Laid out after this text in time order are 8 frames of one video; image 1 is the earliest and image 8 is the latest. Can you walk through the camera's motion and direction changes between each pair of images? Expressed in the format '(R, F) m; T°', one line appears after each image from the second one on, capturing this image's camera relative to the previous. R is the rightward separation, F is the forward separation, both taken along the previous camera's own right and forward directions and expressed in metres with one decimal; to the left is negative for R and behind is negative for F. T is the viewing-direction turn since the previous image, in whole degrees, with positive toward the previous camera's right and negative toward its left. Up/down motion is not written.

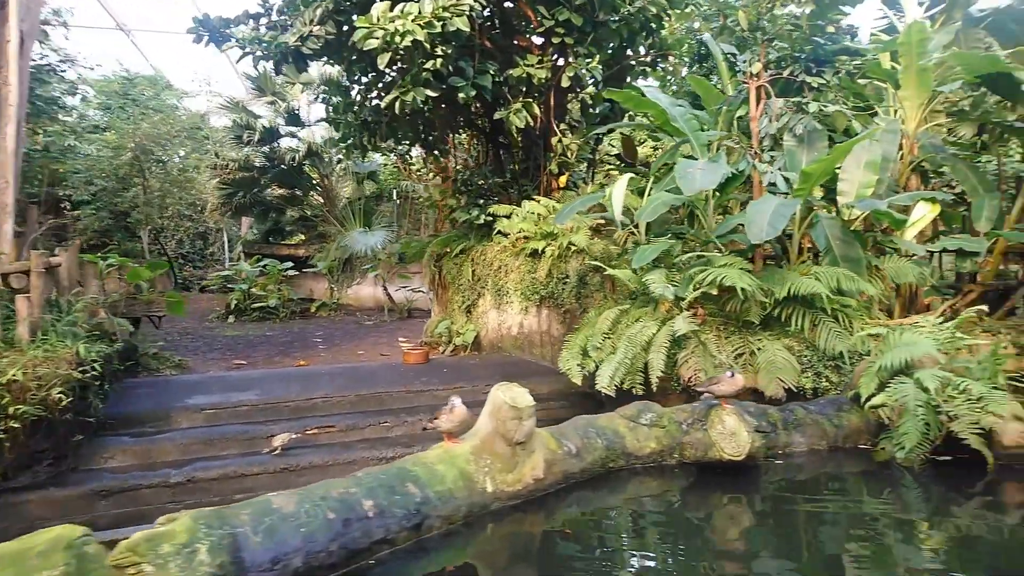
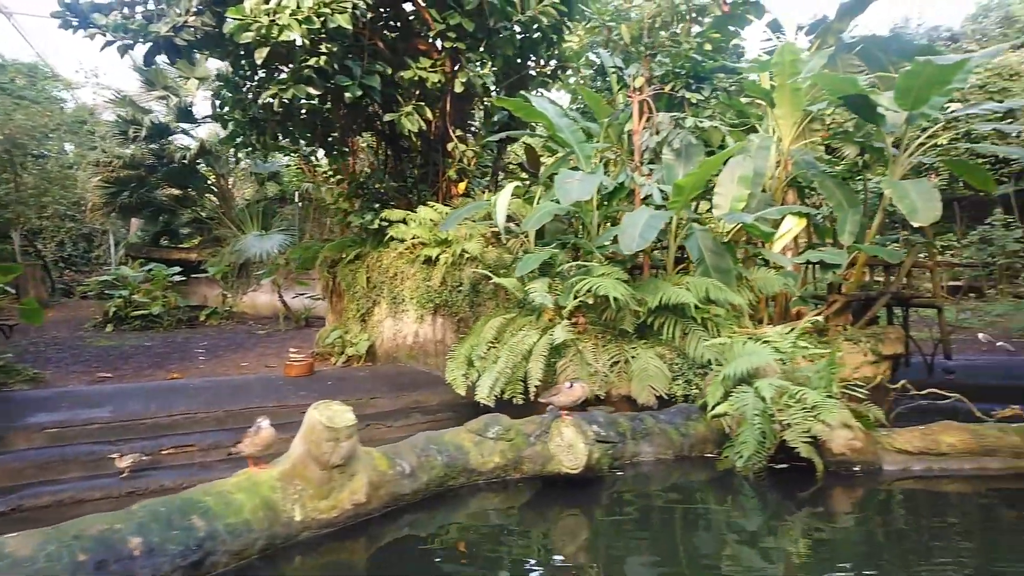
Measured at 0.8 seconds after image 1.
(+0.3, +0.1) m; +7°
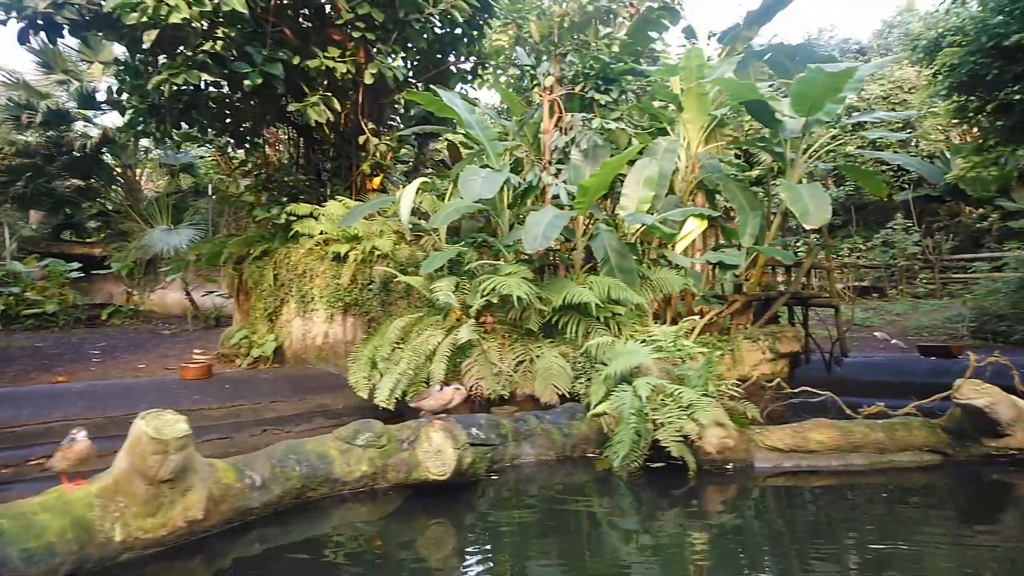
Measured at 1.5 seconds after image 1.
(+0.2, +0.1) m; +6°
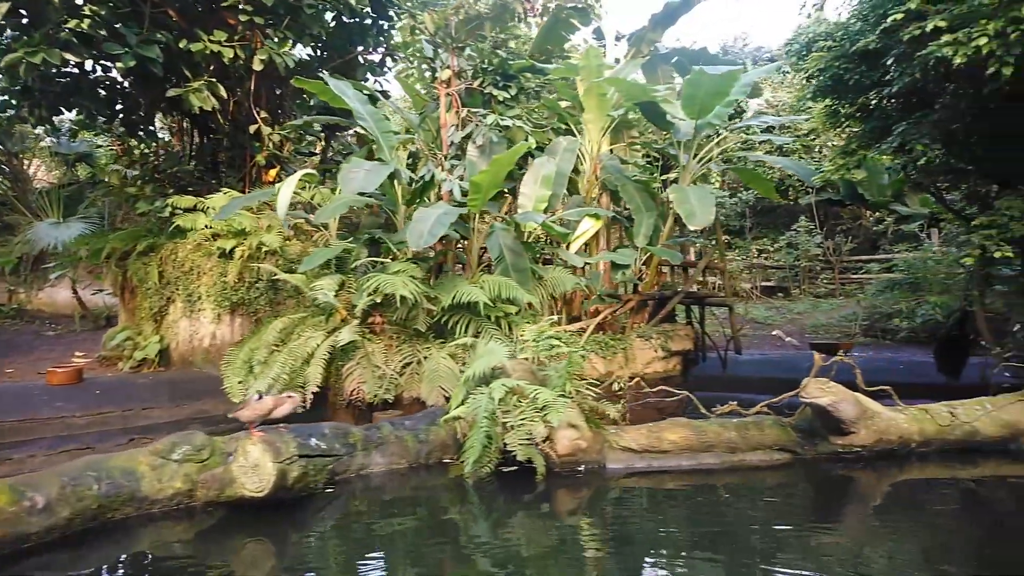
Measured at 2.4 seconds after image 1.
(+0.3, +0.1) m; +6°
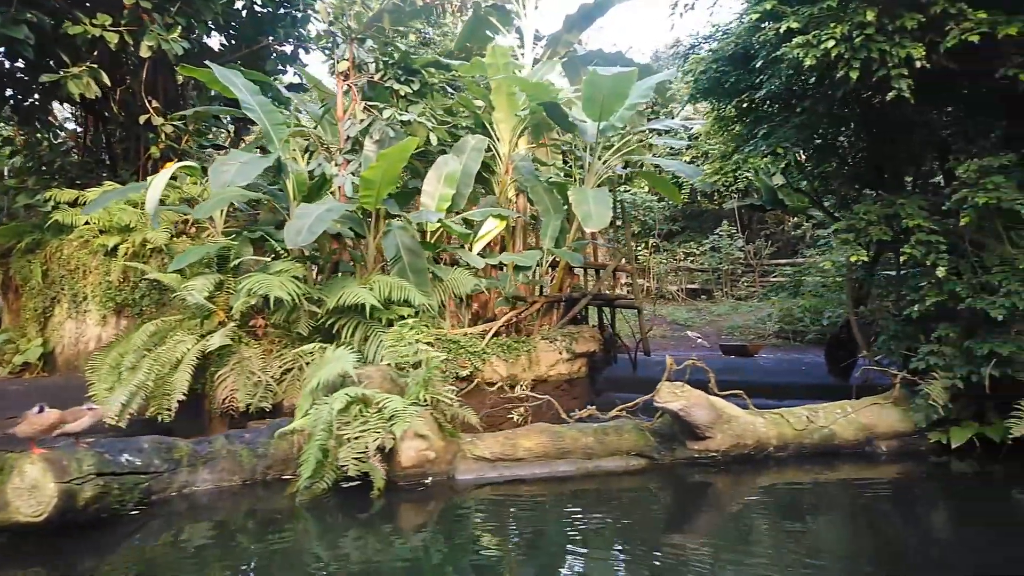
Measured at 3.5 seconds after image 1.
(+0.4, +0.1) m; +5°
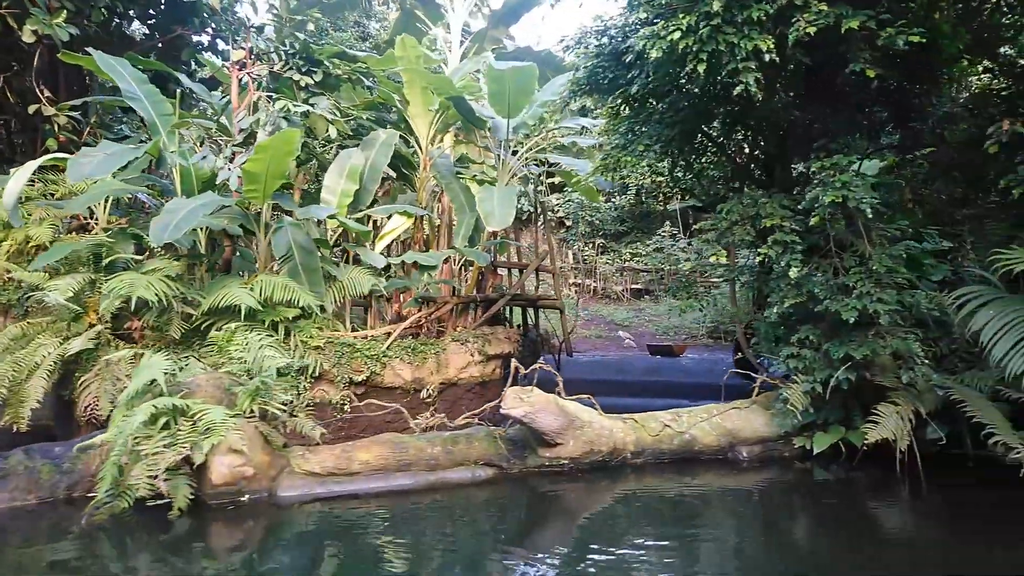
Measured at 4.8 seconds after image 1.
(+0.5, +0.1) m; +3°
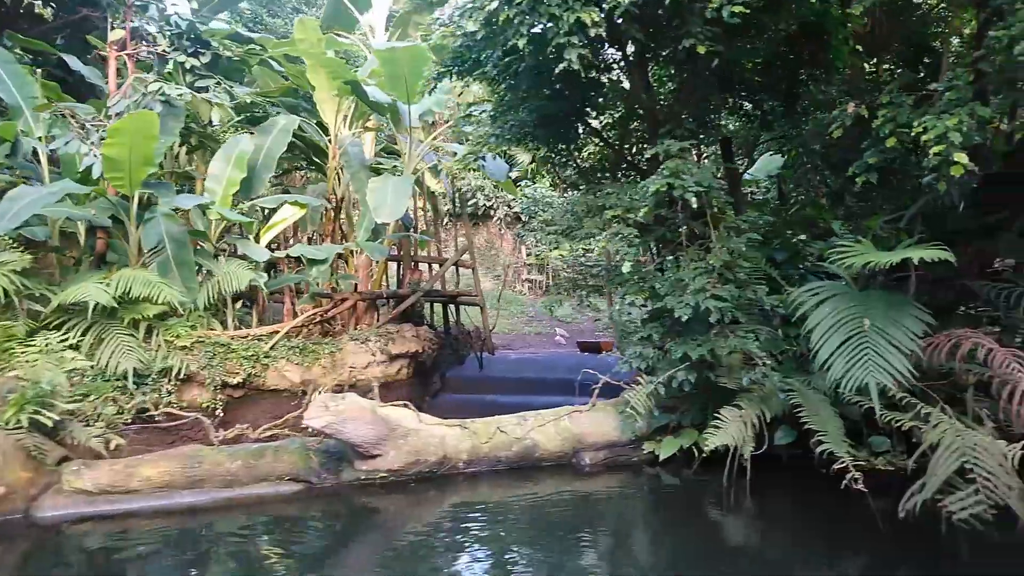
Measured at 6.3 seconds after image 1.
(+0.6, +0.2) m; +2°
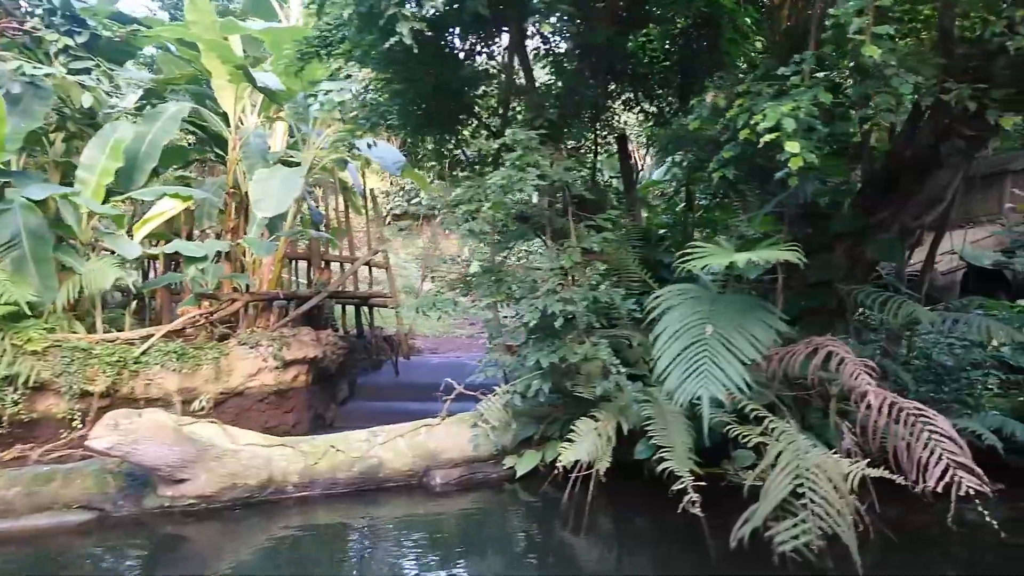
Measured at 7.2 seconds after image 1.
(+0.4, +0.2) m; +4°
